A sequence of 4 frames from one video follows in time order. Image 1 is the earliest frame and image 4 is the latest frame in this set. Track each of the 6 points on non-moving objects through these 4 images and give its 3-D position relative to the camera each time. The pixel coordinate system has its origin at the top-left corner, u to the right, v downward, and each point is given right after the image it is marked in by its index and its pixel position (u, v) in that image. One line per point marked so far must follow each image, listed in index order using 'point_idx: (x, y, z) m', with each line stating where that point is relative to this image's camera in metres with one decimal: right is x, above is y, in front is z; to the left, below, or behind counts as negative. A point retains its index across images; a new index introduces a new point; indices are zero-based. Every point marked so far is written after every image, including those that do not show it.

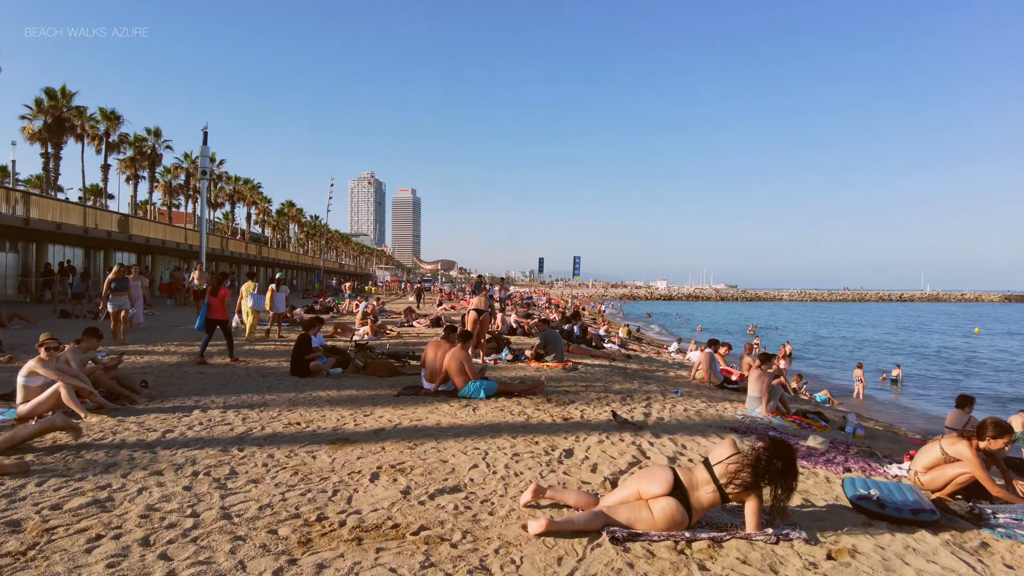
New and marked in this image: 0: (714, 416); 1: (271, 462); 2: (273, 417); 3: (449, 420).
0: (+2.4, -1.5, +8.1) m
1: (-1.8, -1.3, +5.0) m
2: (-2.4, -1.3, +6.7) m
3: (-0.6, -1.3, +6.5) m
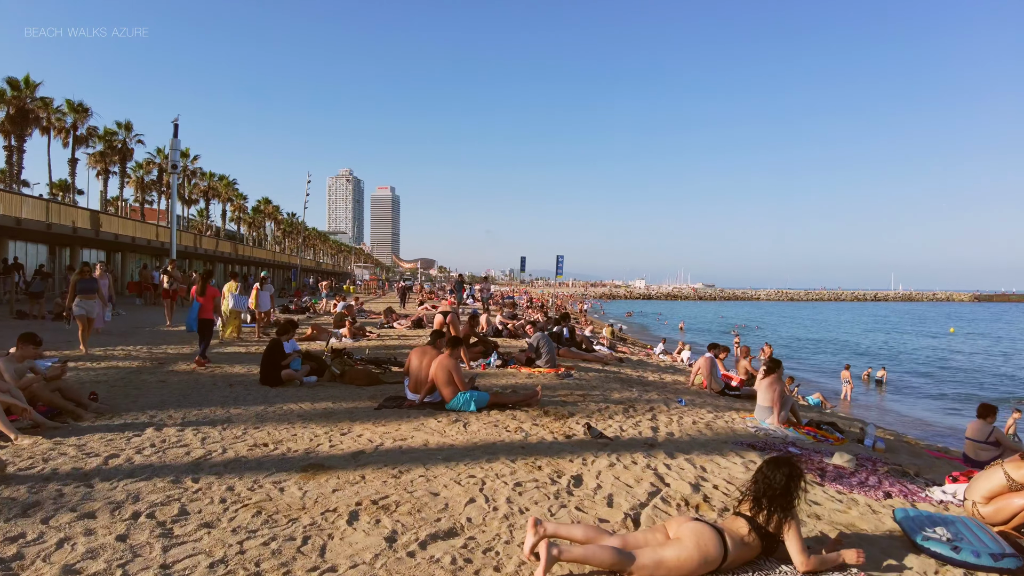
0: (+2.3, -1.6, +7.4) m
1: (-1.8, -1.3, +4.2) m
2: (-2.4, -1.3, +5.9) m
3: (-0.6, -1.3, +5.8) m
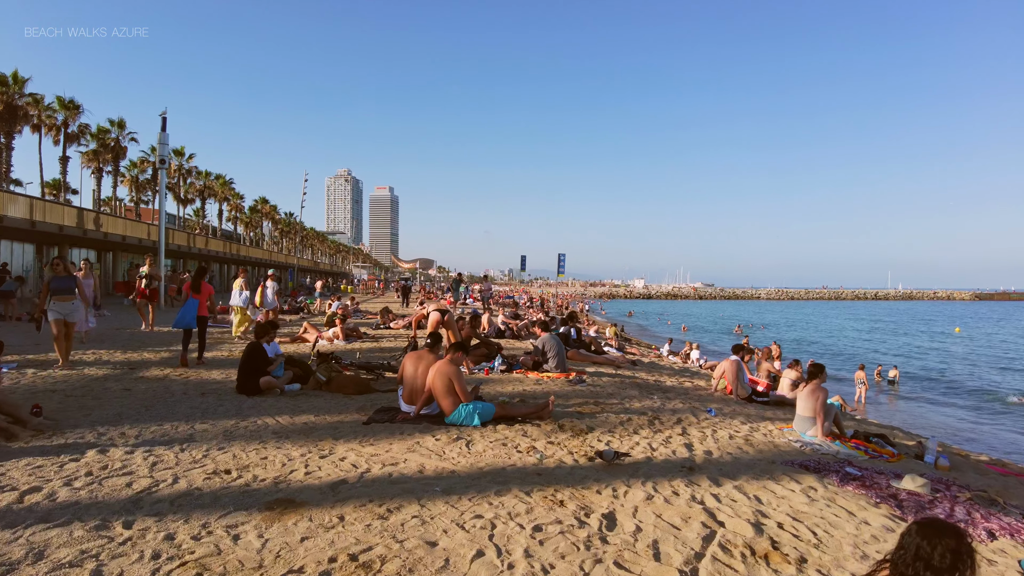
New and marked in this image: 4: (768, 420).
0: (+2.4, -1.5, +6.5) m
1: (-1.7, -1.3, +3.3) m
2: (-2.3, -1.2, +4.9) m
3: (-0.5, -1.3, +4.8) m
4: (+3.1, -1.6, +8.2) m
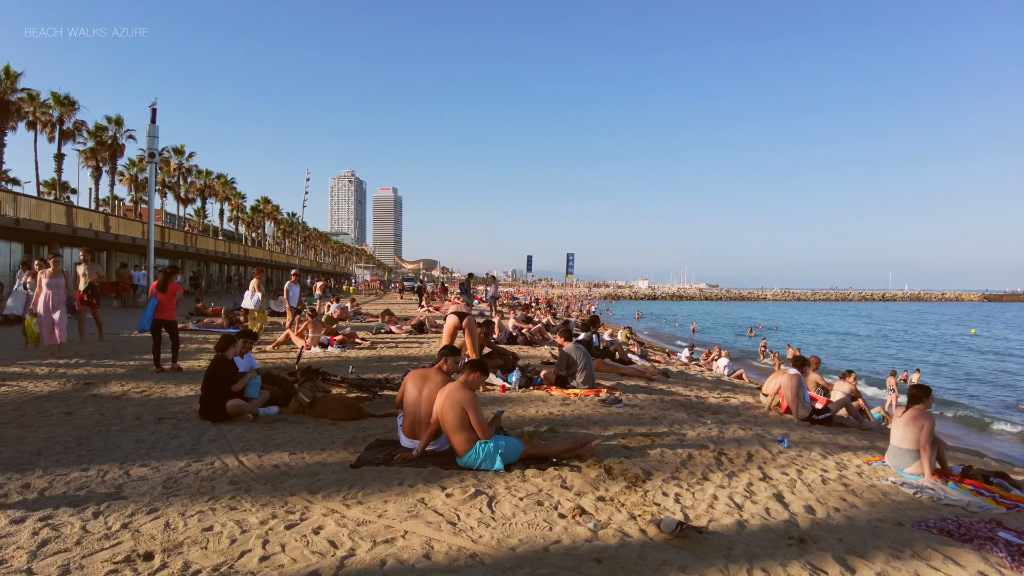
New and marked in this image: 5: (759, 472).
0: (+2.7, -1.5, +5.0) m
1: (-1.5, -1.3, +1.8) m
2: (-2.1, -1.3, +3.5) m
3: (-0.3, -1.3, +3.4) m
4: (+3.3, -1.6, +6.7) m
5: (+1.9, -1.4, +5.3) m
